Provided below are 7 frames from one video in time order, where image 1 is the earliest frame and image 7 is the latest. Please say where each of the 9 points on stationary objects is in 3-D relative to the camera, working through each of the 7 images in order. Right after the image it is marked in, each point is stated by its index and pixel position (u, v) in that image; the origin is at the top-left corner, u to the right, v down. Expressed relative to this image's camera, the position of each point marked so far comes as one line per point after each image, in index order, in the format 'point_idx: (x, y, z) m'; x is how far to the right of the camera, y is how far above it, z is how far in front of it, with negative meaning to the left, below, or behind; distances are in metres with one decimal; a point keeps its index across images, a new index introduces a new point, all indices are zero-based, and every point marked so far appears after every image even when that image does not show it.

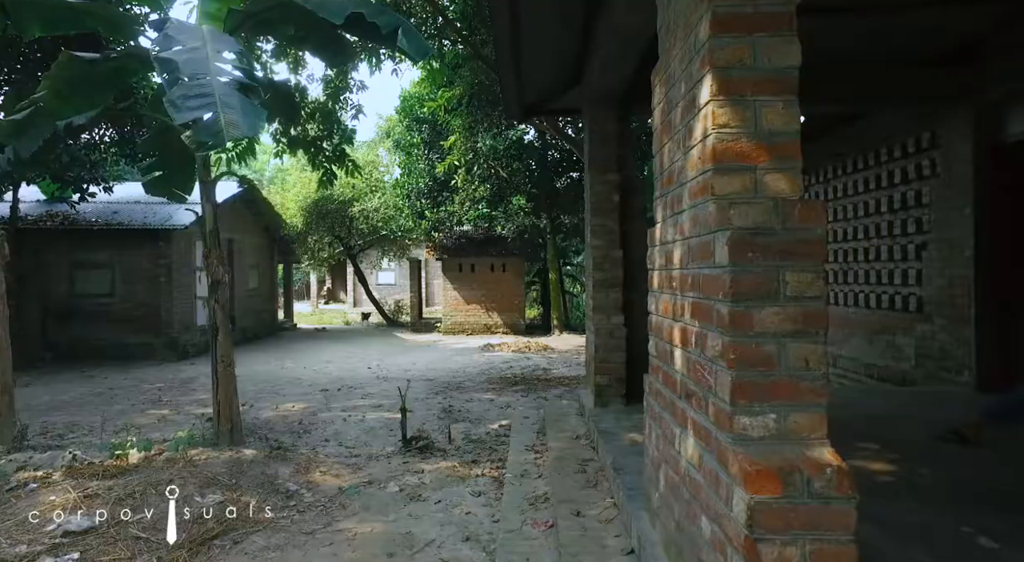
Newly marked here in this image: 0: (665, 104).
0: (+0.5, +0.6, +2.2) m
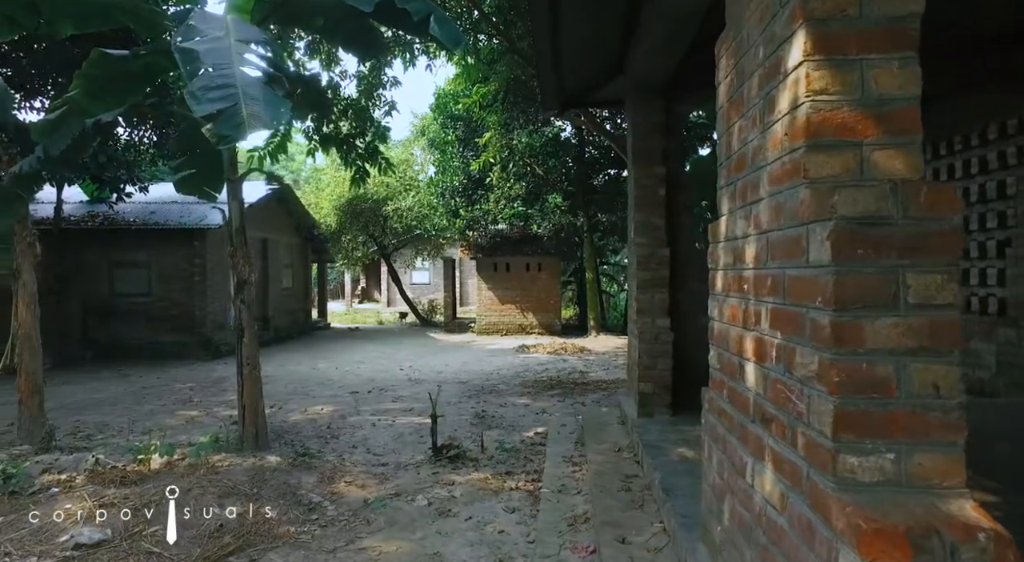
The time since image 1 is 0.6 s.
0: (+0.7, +0.6, +1.9) m
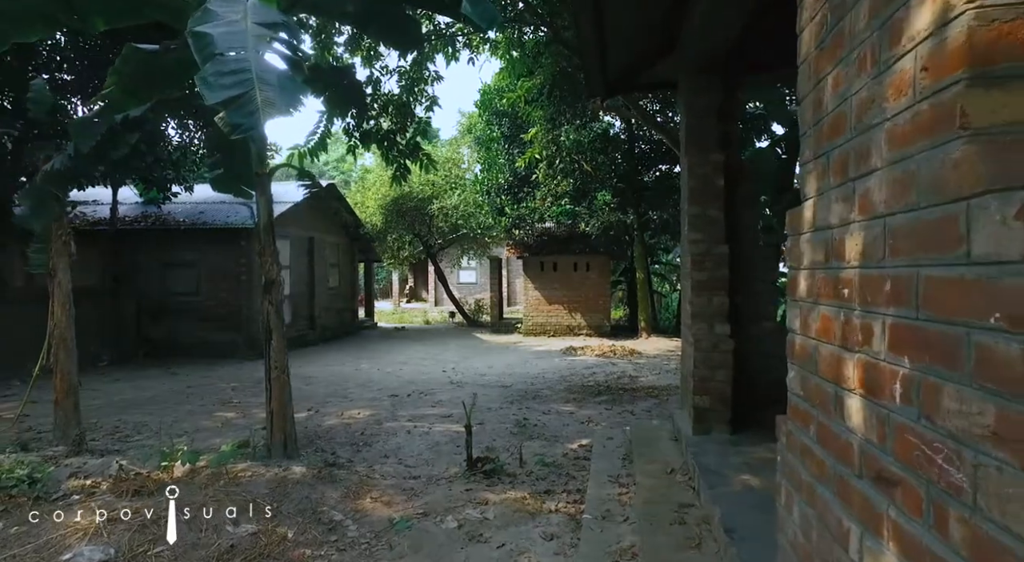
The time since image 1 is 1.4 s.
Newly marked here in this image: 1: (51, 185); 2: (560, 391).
0: (+0.7, +0.6, +1.4) m
1: (-4.0, +0.8, +5.4) m
2: (+0.6, -1.4, +8.3) m
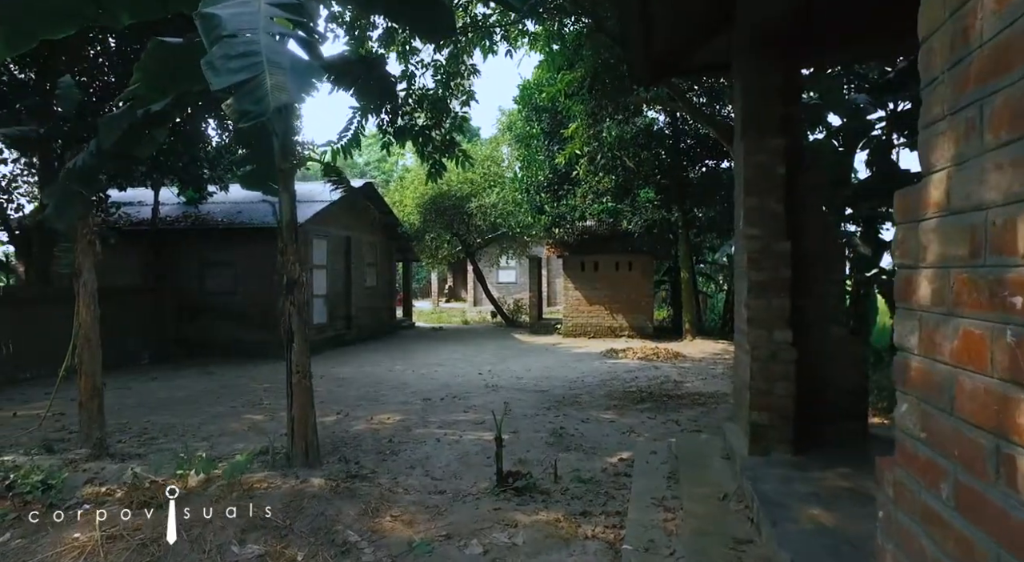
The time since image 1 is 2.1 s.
0: (+0.7, +0.6, +1.0) m
1: (-3.7, +0.8, +5.3) m
2: (+1.1, -1.4, +7.9) m
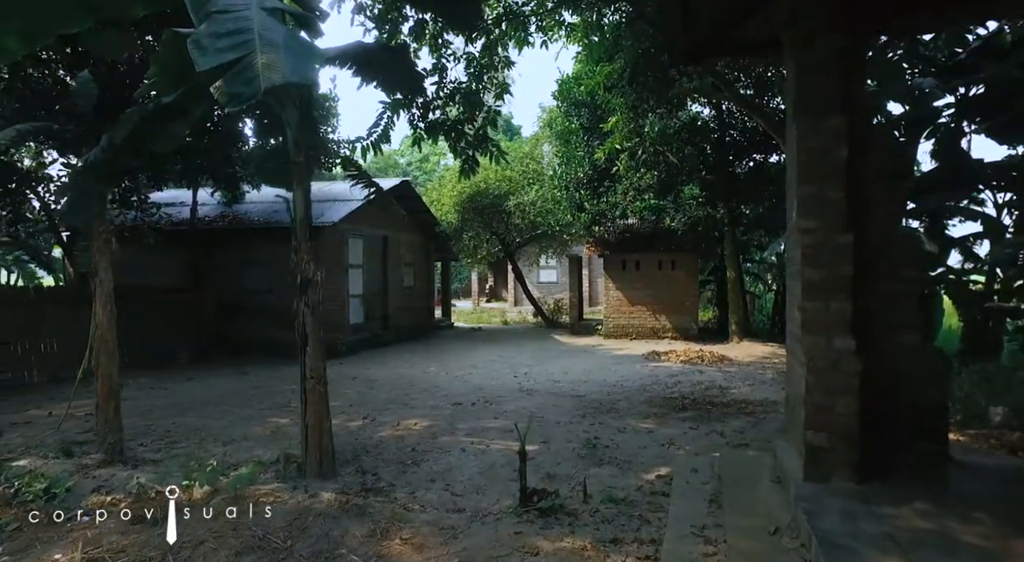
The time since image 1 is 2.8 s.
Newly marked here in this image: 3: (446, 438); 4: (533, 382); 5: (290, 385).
0: (+0.7, +0.6, +0.6) m
1: (-3.5, +0.8, +5.2) m
2: (+1.5, -1.4, +7.4) m
3: (-0.6, -1.5, +6.0) m
4: (+0.3, -1.5, +9.6) m
5: (-3.3, -1.5, +9.3) m
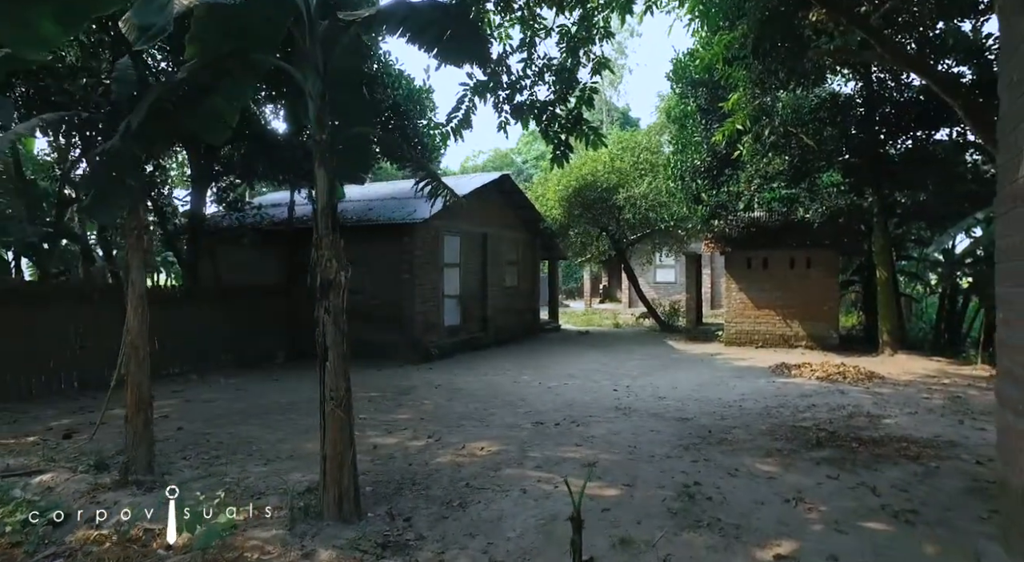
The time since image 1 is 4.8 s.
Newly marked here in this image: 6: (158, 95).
0: (+0.2, +0.6, -0.6) m
1: (-2.9, +0.8, +4.7) m
2: (+2.3, -1.5, +6.0) m
3: (0.0, -1.5, +5.0) m
4: (+1.6, -1.5, +8.4) m
5: (-2.0, -1.5, +8.7) m
6: (-2.5, +1.3, +4.6) m
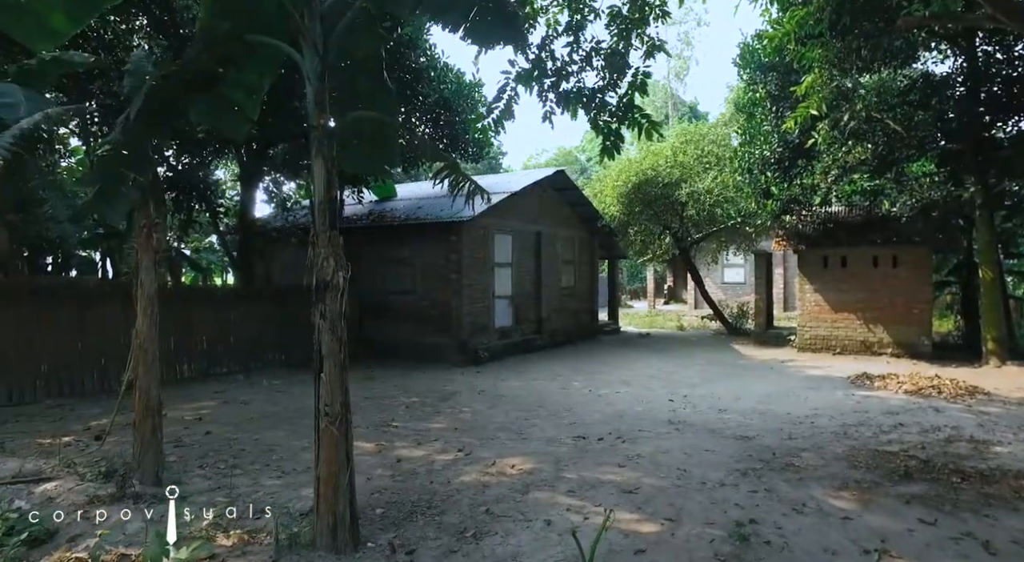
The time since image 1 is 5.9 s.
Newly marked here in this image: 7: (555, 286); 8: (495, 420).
0: (-0.2, +0.6, -1.1) m
1: (-2.8, +0.8, +4.5) m
2: (+2.6, -1.5, +5.2) m
3: (+0.2, -1.5, +4.5) m
4: (+2.2, -1.5, +7.6) m
5: (-1.4, -1.5, +8.4) m
6: (-2.3, +1.3, +4.3) m
7: (+1.0, -0.1, +14.6) m
8: (-0.2, -1.5, +7.1) m
